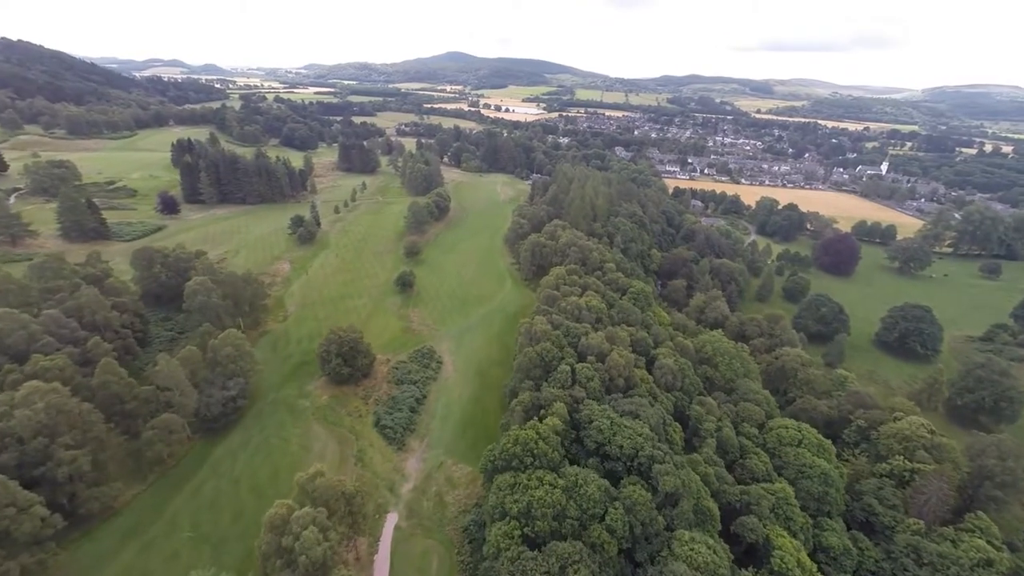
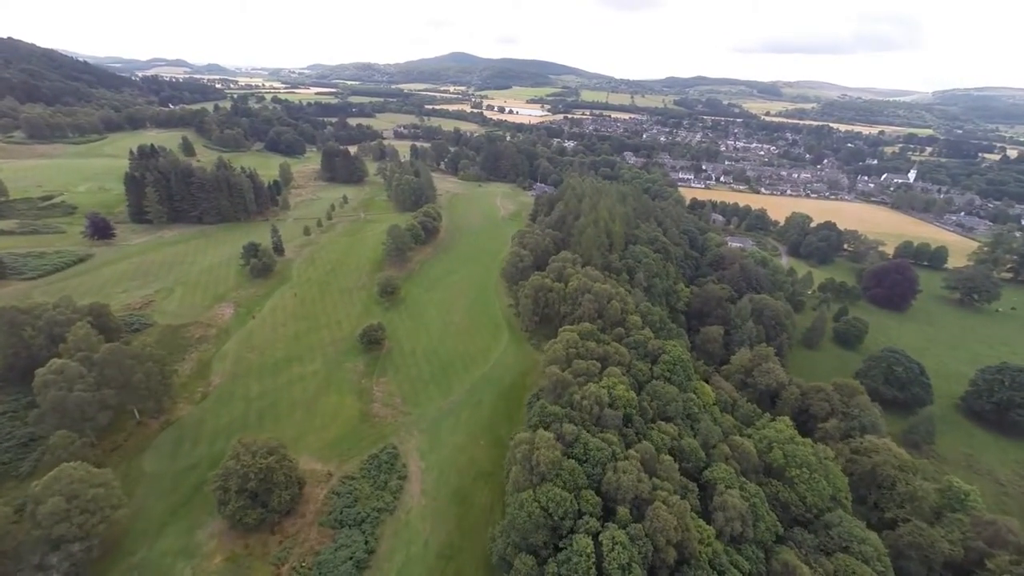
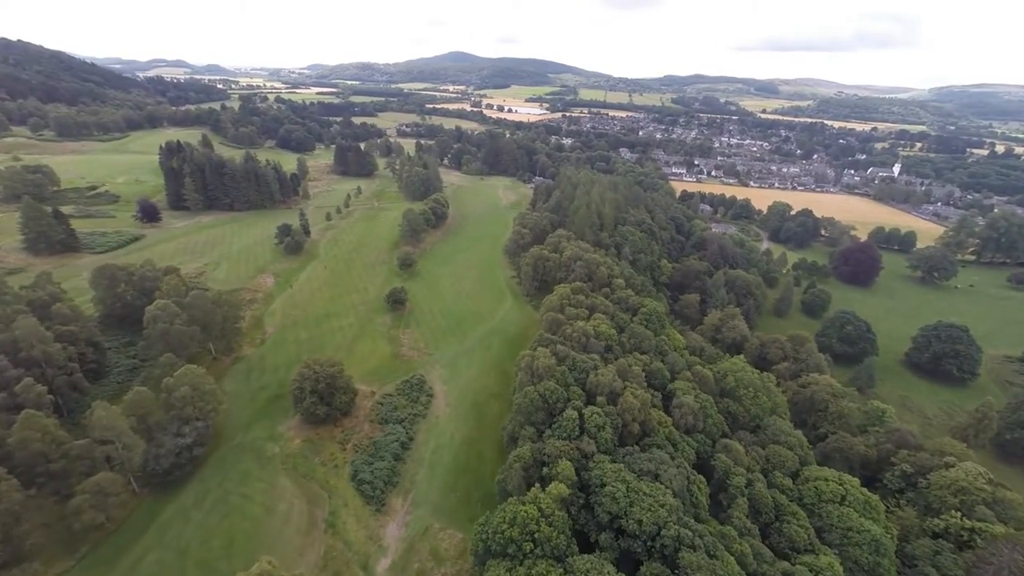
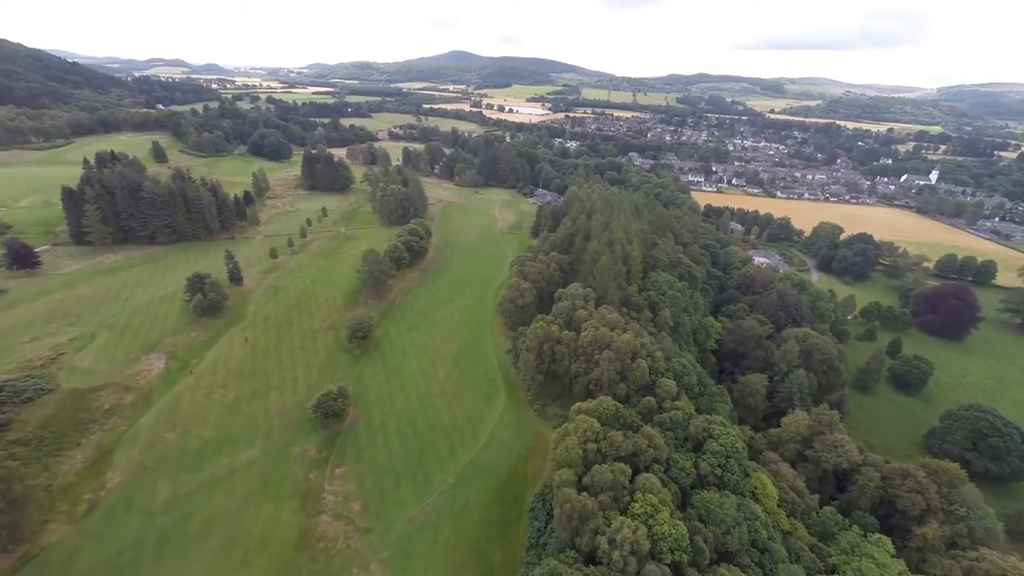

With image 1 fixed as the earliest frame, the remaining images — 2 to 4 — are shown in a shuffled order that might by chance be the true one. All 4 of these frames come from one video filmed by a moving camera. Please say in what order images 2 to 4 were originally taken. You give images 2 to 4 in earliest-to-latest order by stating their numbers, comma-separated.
3, 2, 4
